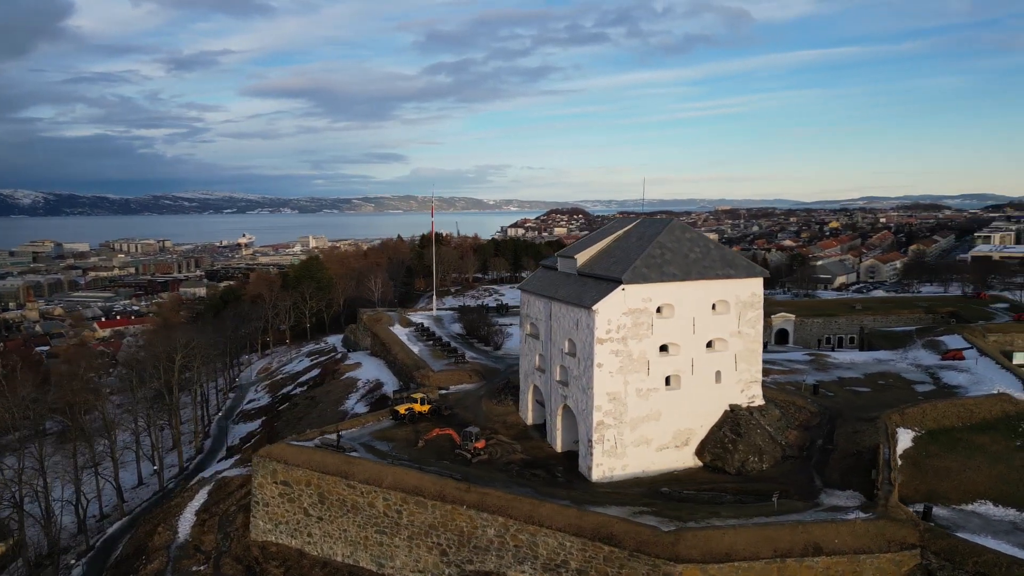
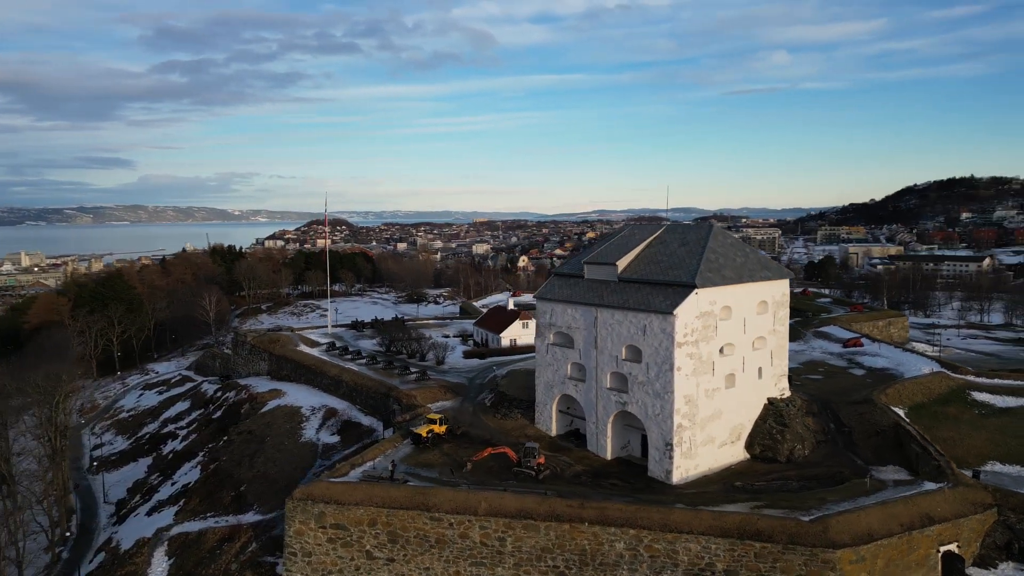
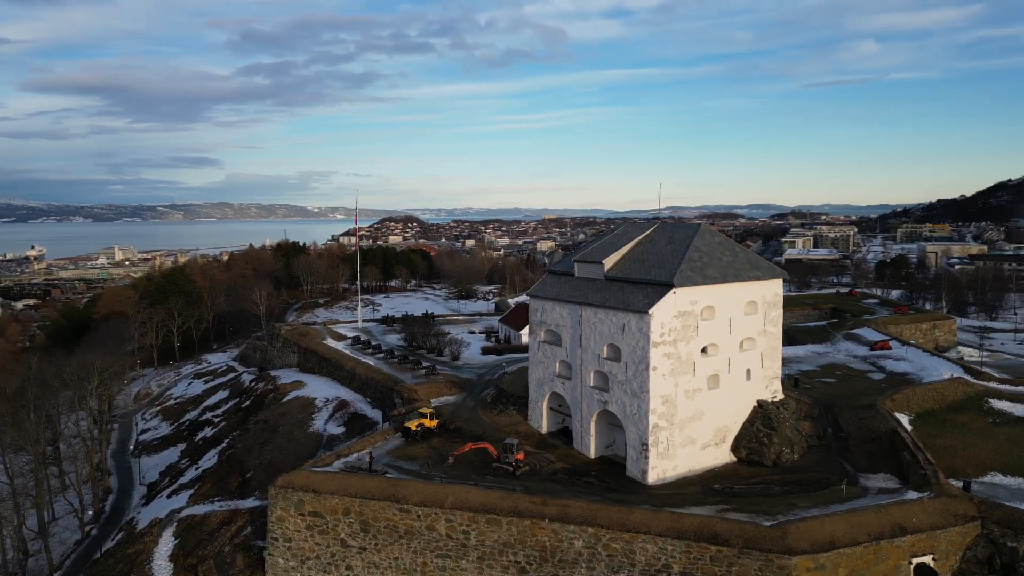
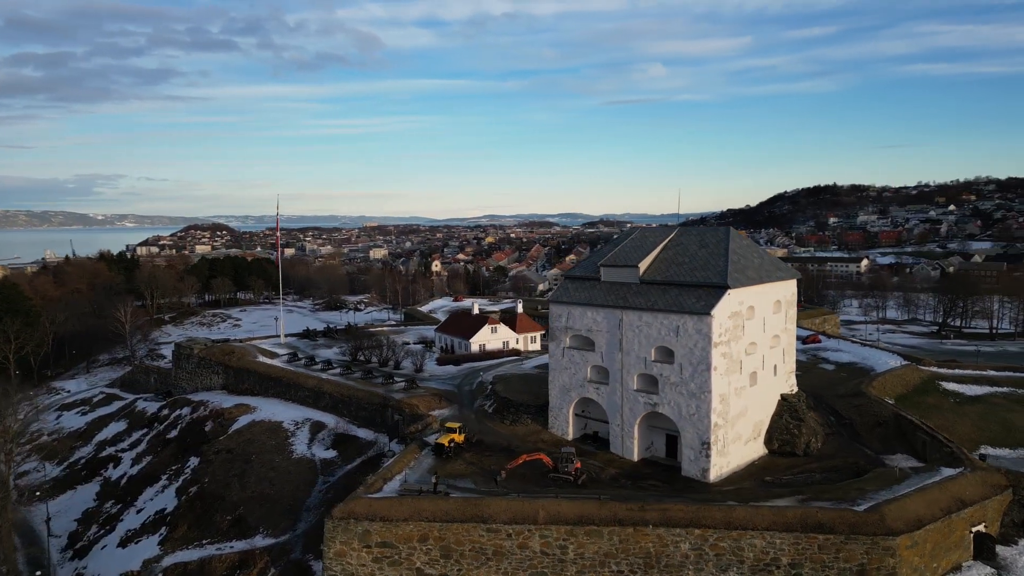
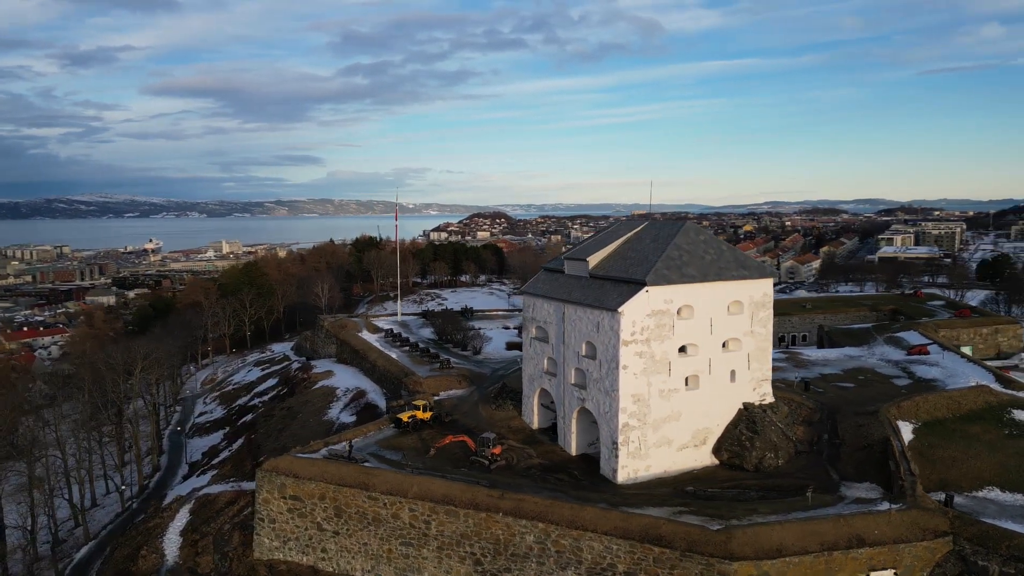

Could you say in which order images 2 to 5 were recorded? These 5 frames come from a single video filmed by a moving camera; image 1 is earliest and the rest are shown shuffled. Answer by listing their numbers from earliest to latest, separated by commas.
5, 3, 2, 4
